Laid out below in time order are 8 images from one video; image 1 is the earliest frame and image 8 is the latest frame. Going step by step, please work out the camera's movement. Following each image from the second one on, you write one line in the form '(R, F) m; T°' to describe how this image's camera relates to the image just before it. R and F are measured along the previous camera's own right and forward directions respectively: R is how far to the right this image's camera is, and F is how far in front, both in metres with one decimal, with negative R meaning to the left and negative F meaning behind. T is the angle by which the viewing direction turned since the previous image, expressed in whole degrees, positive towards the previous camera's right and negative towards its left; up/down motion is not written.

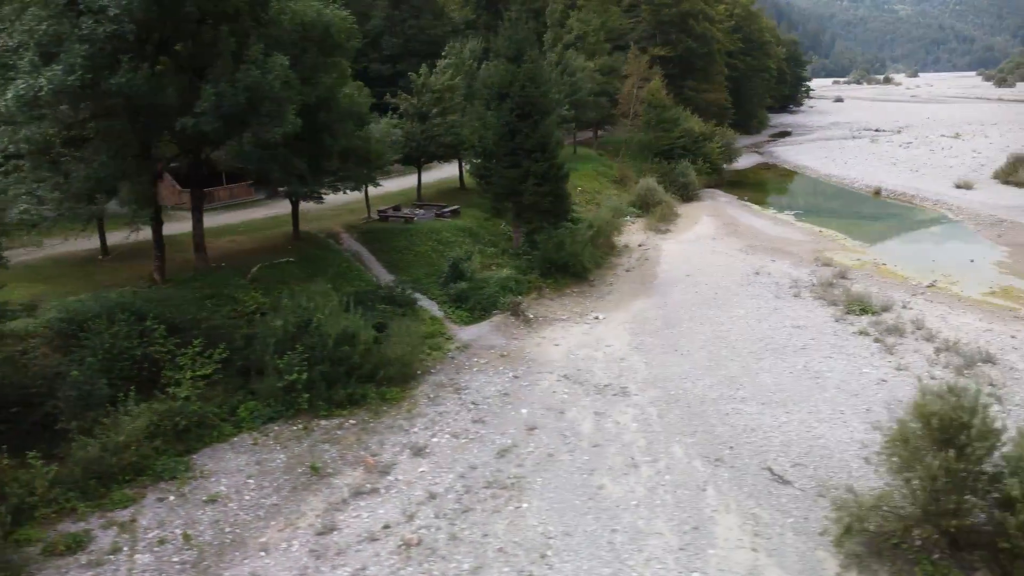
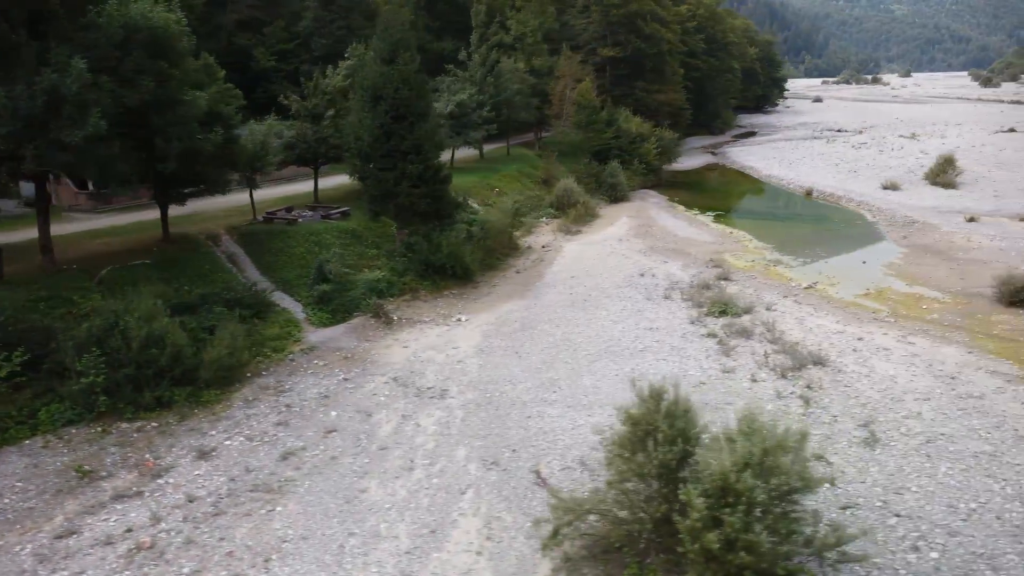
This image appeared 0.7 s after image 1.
(+5.1, 0.0) m; 0°
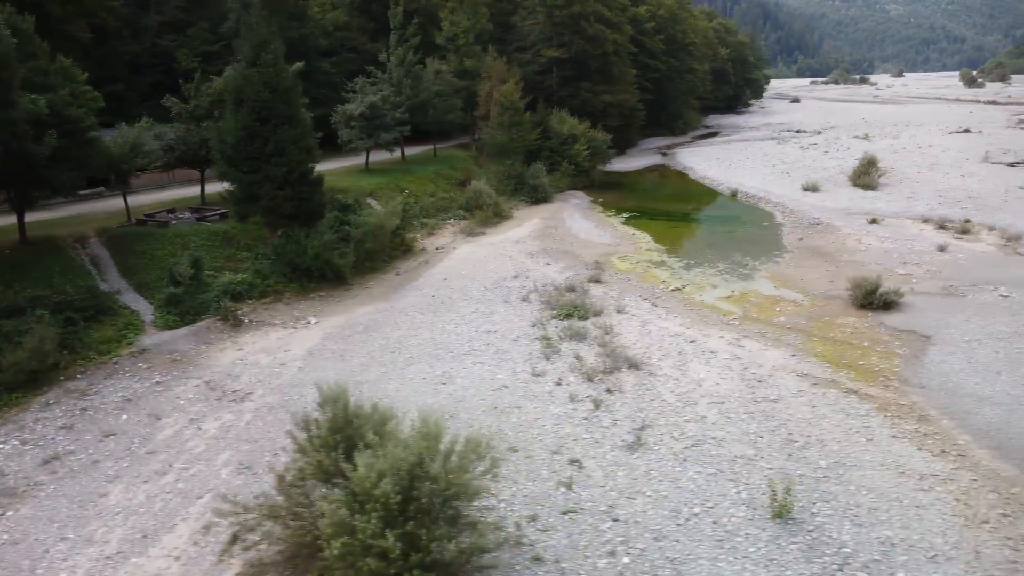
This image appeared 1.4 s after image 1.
(+5.6, 0.0) m; 0°
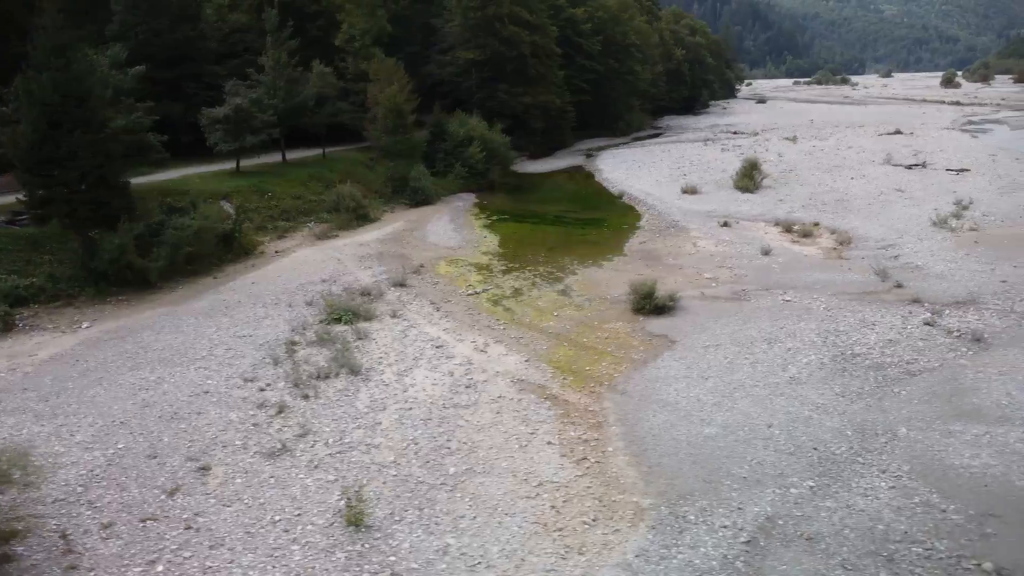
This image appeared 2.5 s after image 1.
(+8.4, 0.0) m; 0°
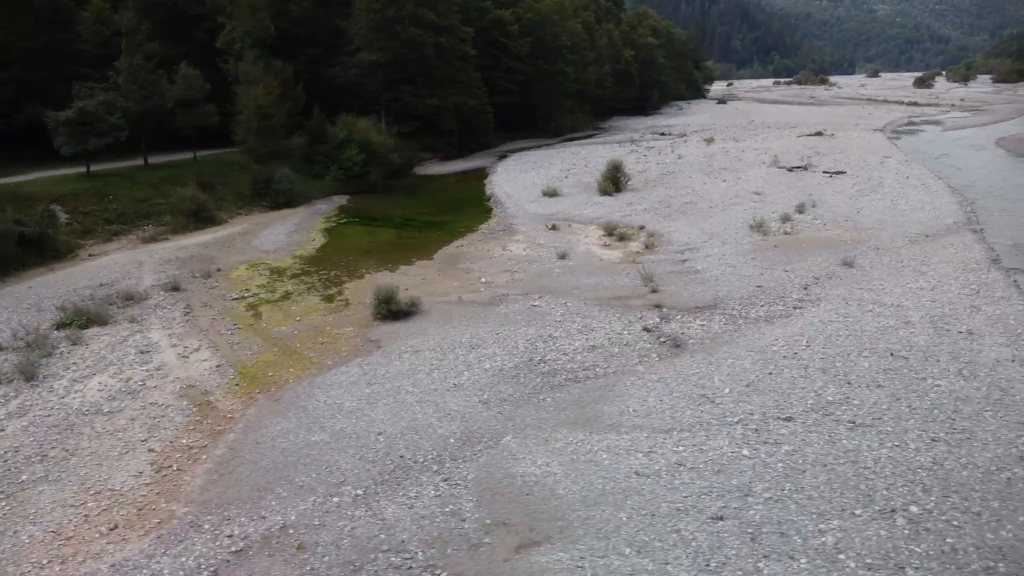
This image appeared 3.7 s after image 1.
(+9.8, 0.0) m; 0°
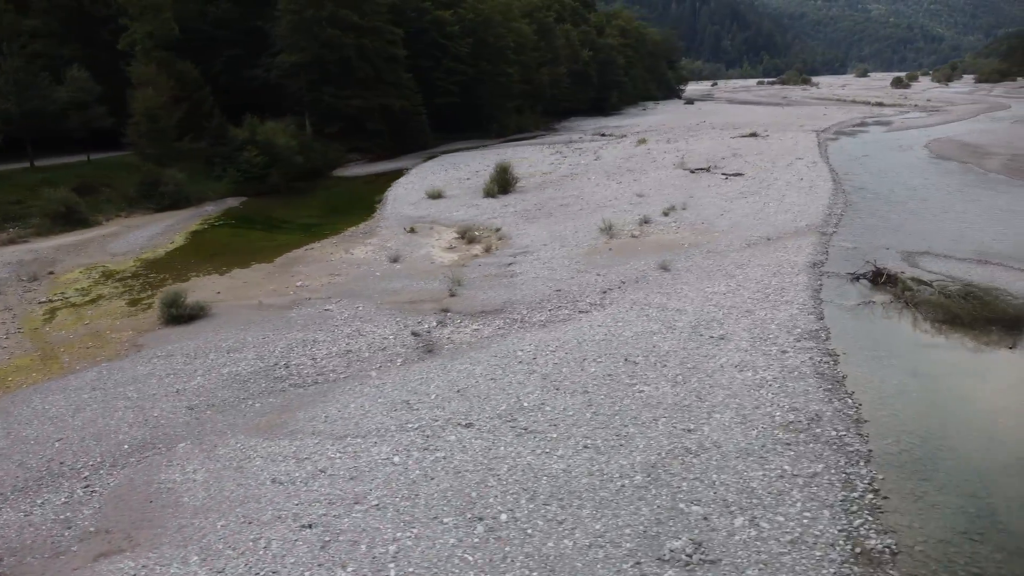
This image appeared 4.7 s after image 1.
(+8.1, 0.0) m; 0°
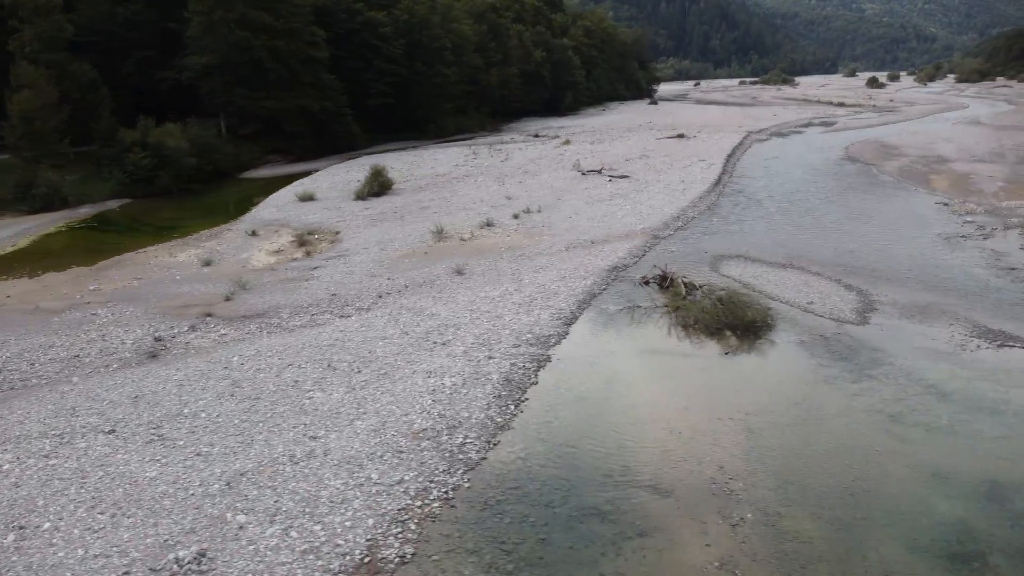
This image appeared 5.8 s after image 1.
(+9.0, 0.0) m; 0°
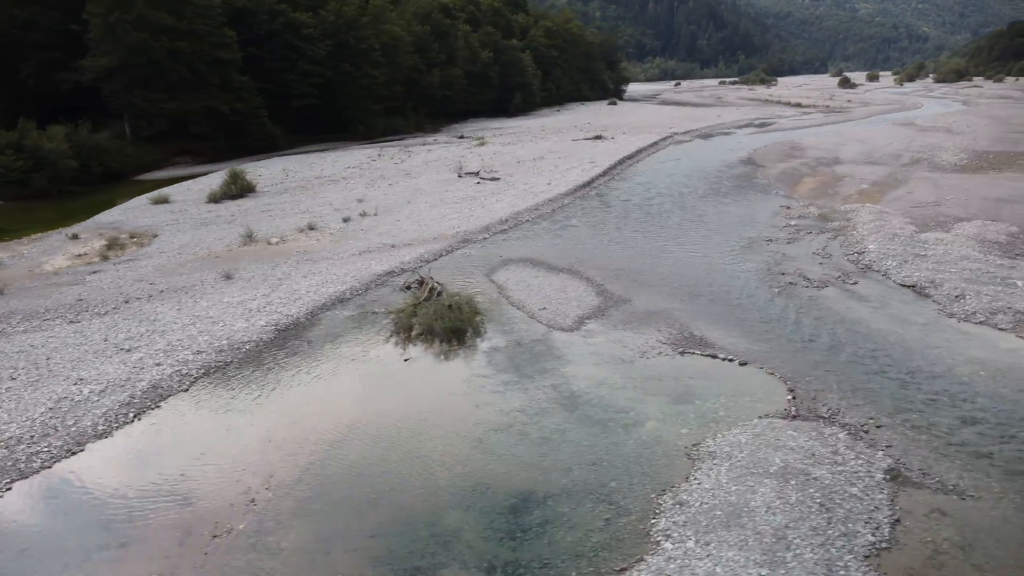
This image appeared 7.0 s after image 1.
(+10.2, 0.0) m; 0°
